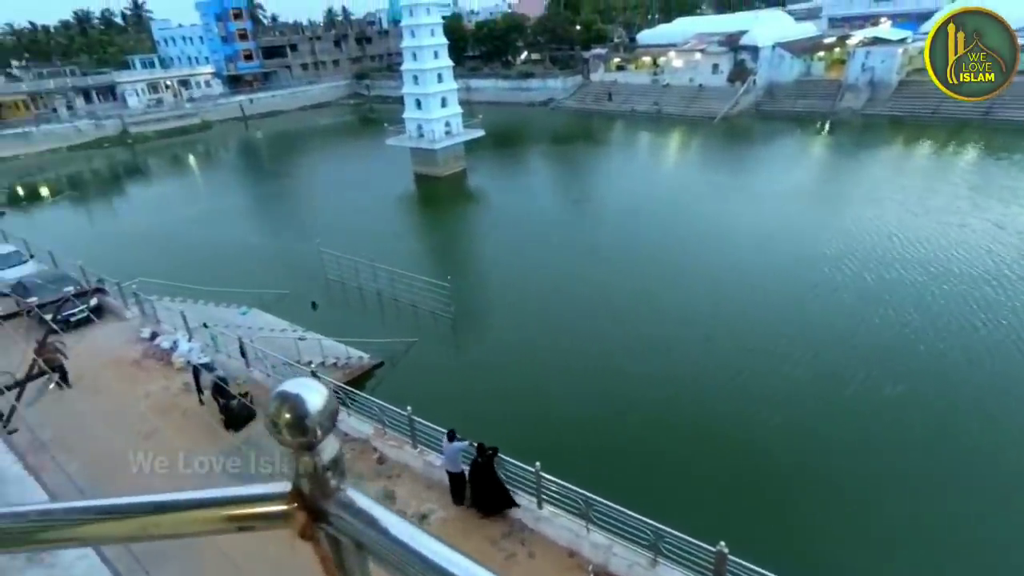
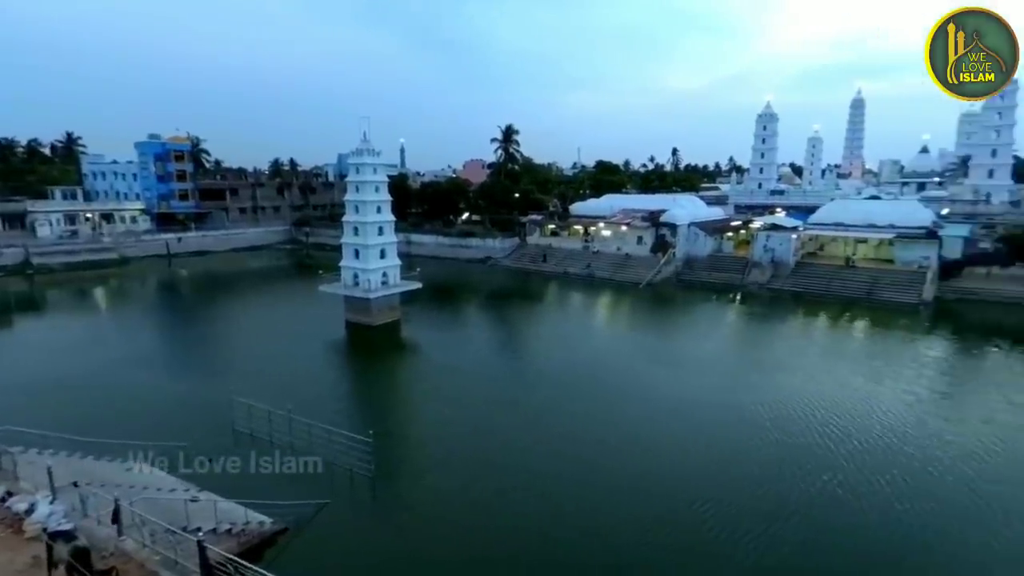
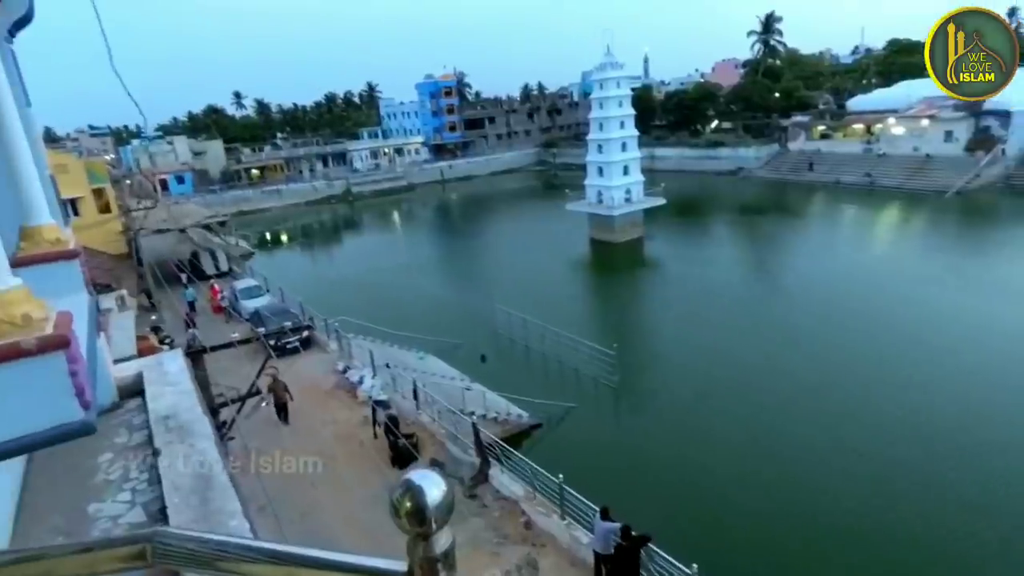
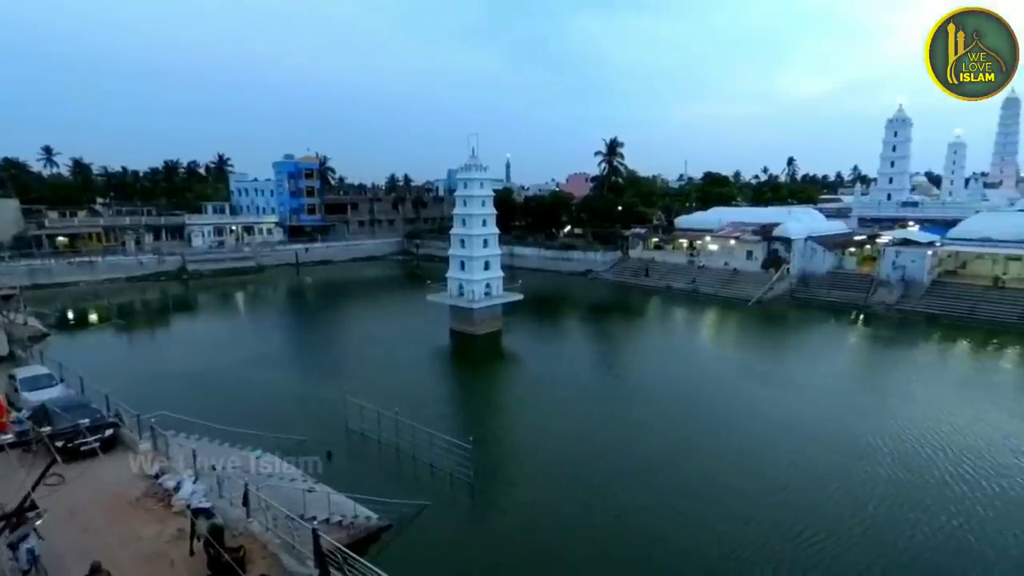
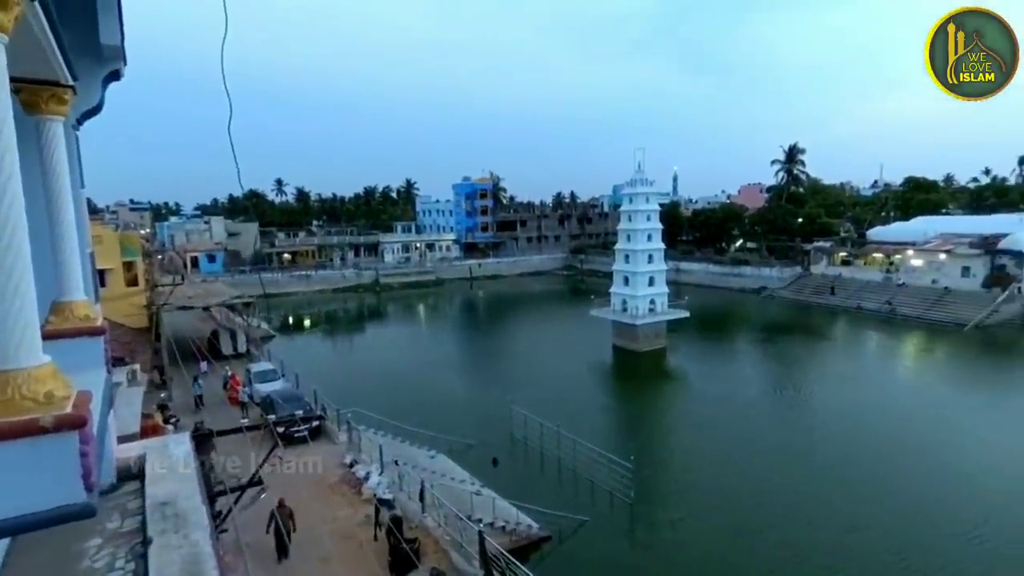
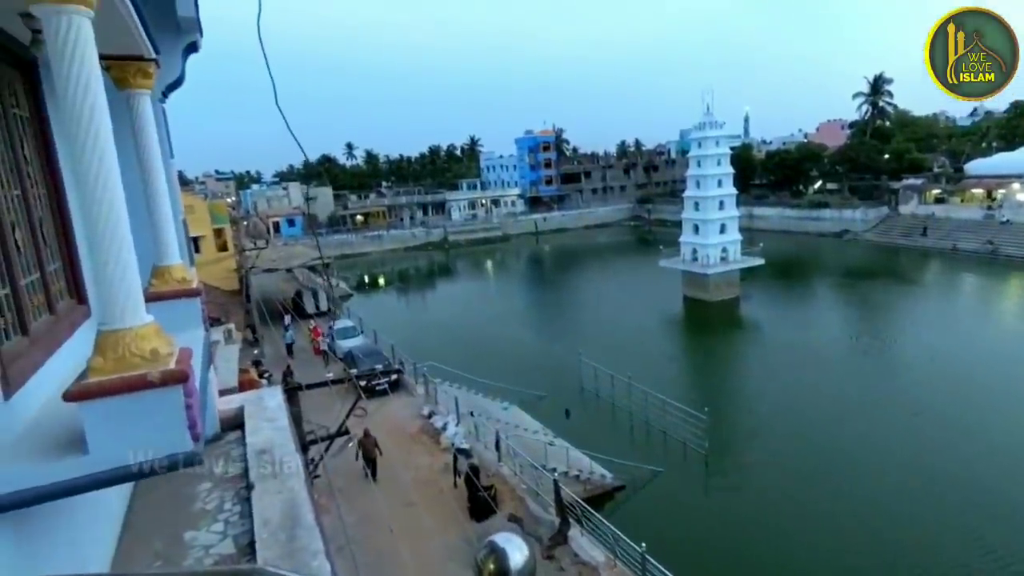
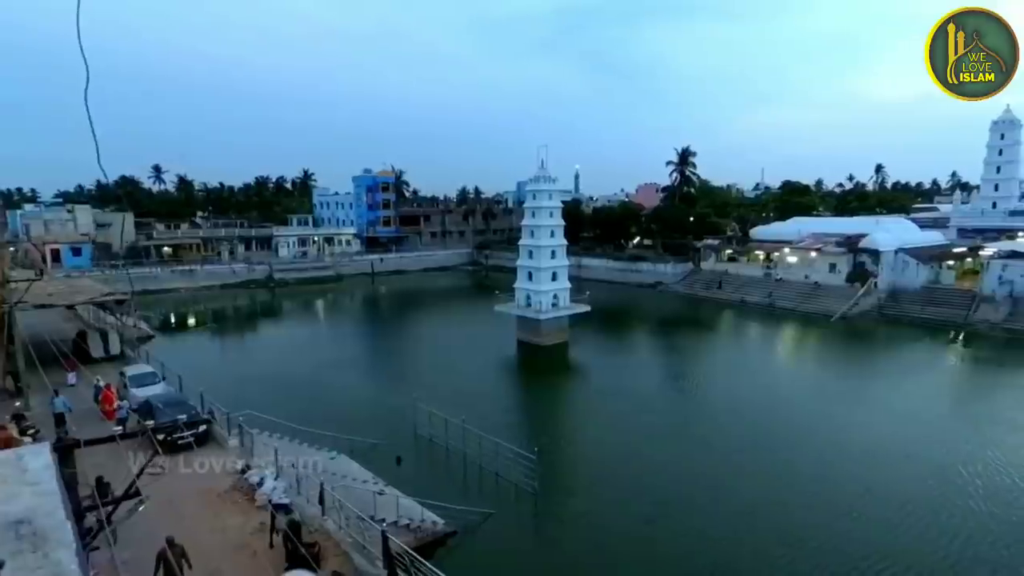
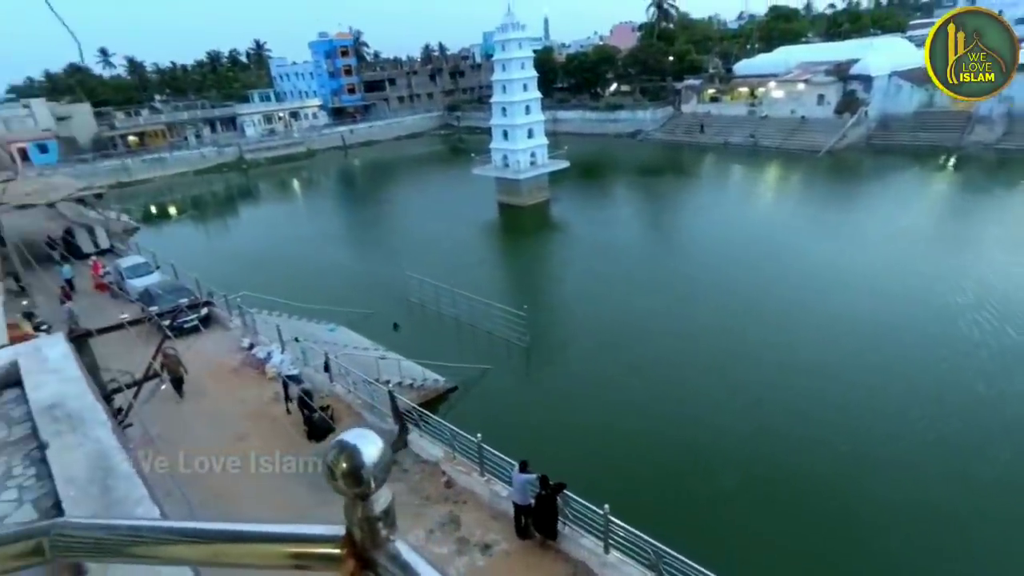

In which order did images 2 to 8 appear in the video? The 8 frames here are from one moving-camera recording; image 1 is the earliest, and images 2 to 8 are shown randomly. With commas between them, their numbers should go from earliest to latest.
8, 3, 6, 5, 7, 4, 2
